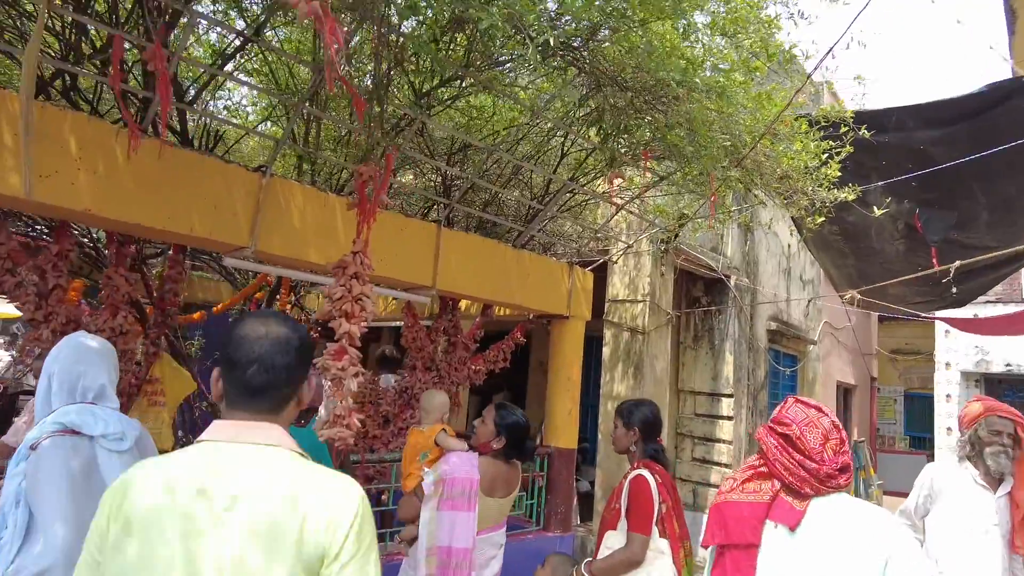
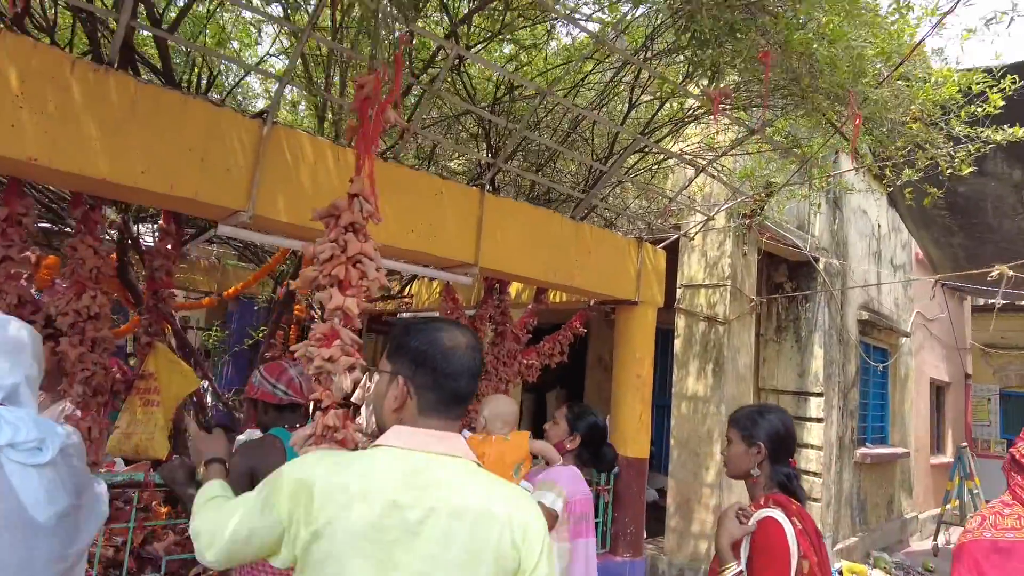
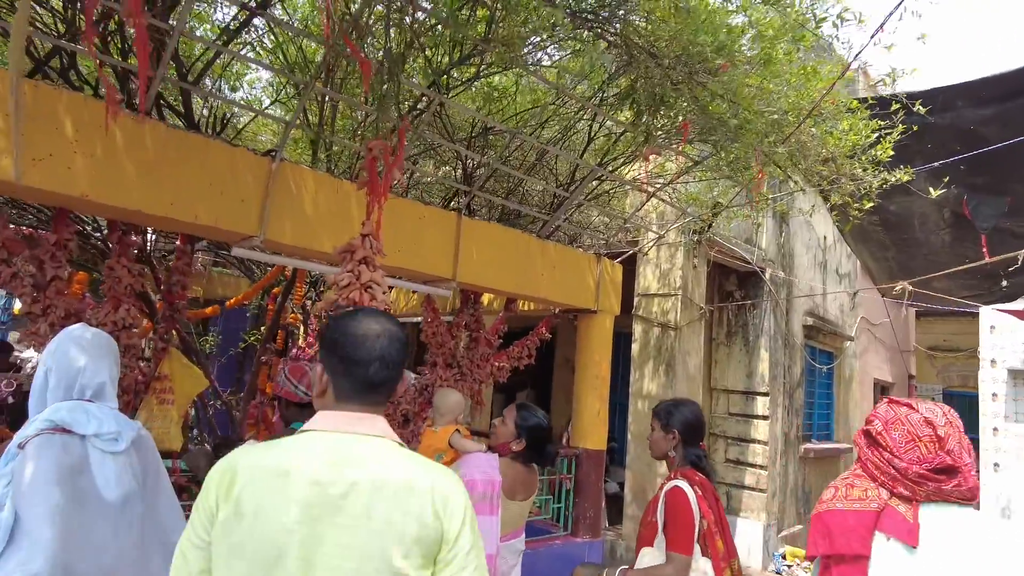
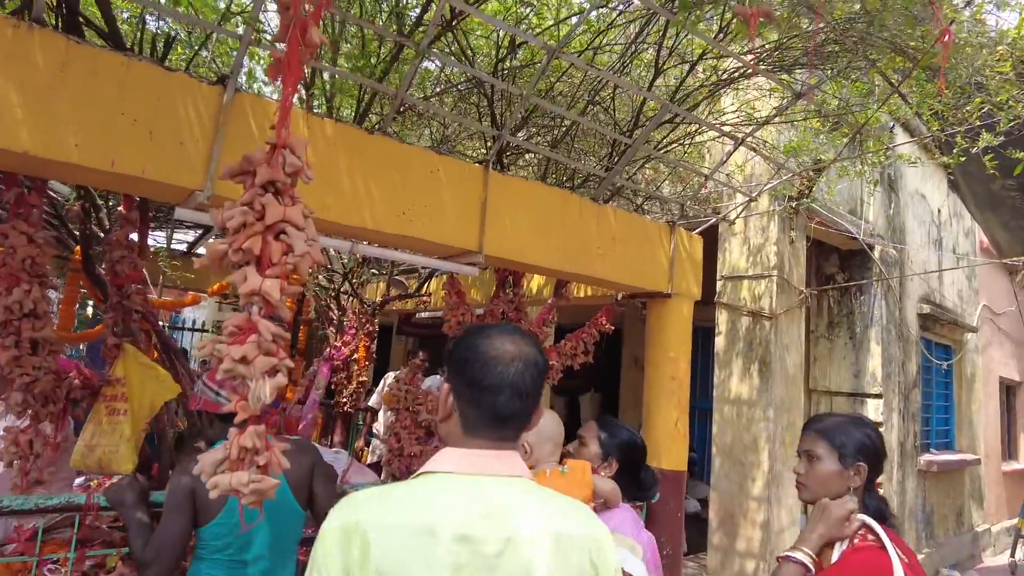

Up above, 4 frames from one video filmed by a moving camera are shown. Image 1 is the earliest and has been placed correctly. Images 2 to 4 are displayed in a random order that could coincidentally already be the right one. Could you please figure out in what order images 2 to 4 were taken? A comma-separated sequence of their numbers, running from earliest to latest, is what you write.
3, 2, 4
